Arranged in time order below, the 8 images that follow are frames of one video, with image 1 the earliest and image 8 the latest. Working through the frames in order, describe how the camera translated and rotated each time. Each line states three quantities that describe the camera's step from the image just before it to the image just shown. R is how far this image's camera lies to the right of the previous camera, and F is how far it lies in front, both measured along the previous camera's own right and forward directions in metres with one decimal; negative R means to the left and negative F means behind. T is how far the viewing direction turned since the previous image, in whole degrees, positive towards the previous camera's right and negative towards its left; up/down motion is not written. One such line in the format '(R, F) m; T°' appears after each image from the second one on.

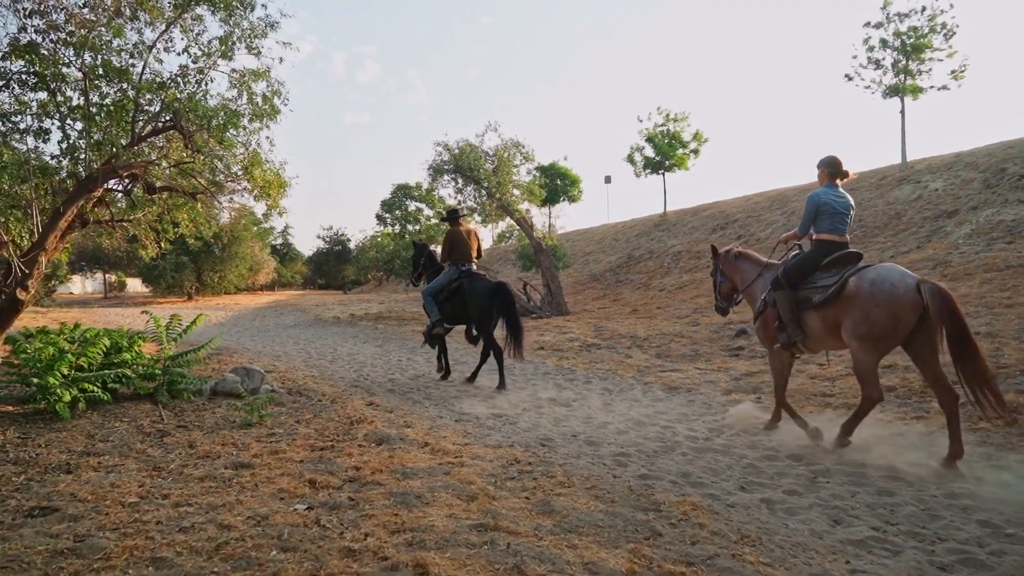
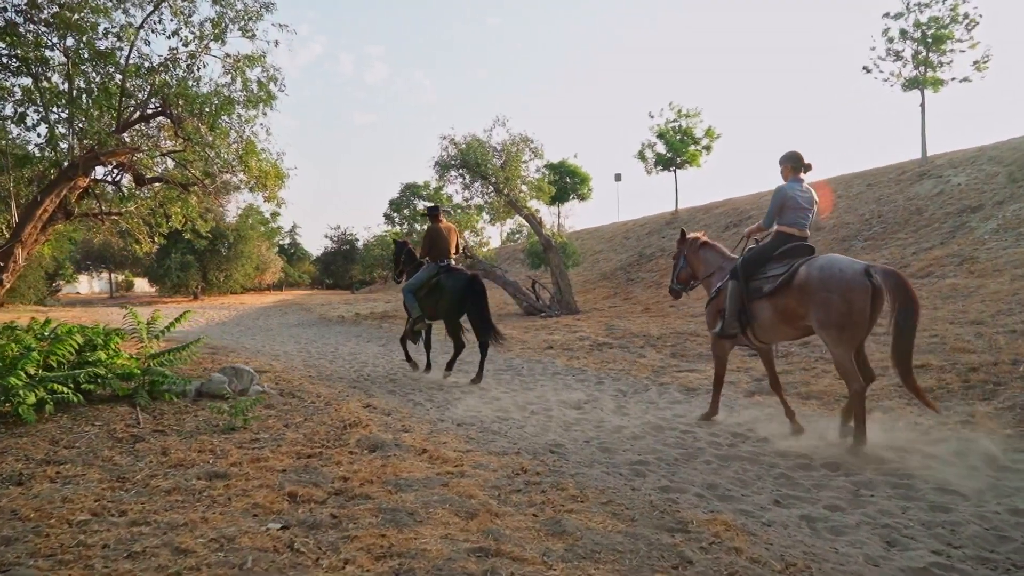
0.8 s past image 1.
(0.0, +0.5) m; -1°
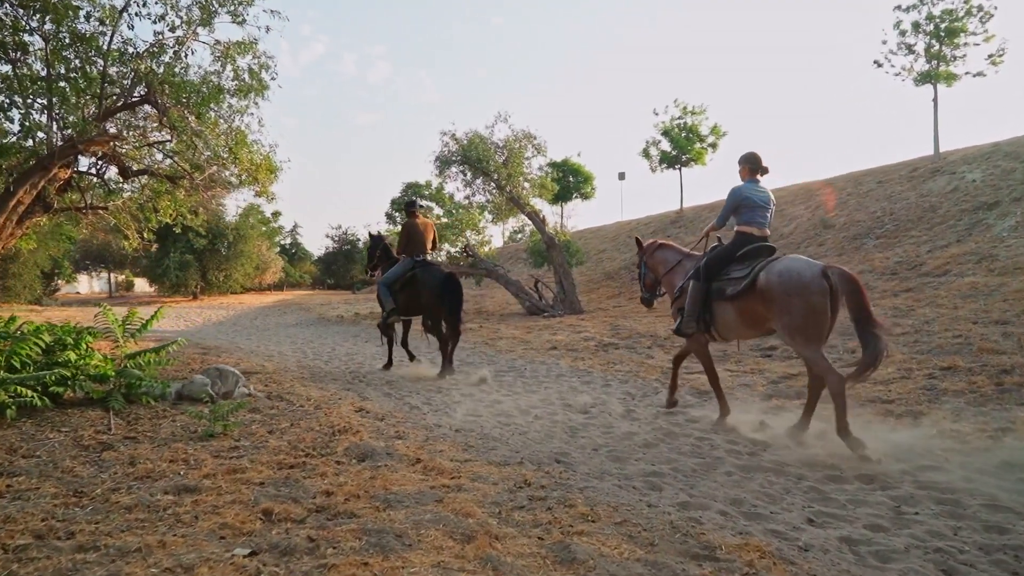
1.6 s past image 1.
(0.0, +0.4) m; 0°
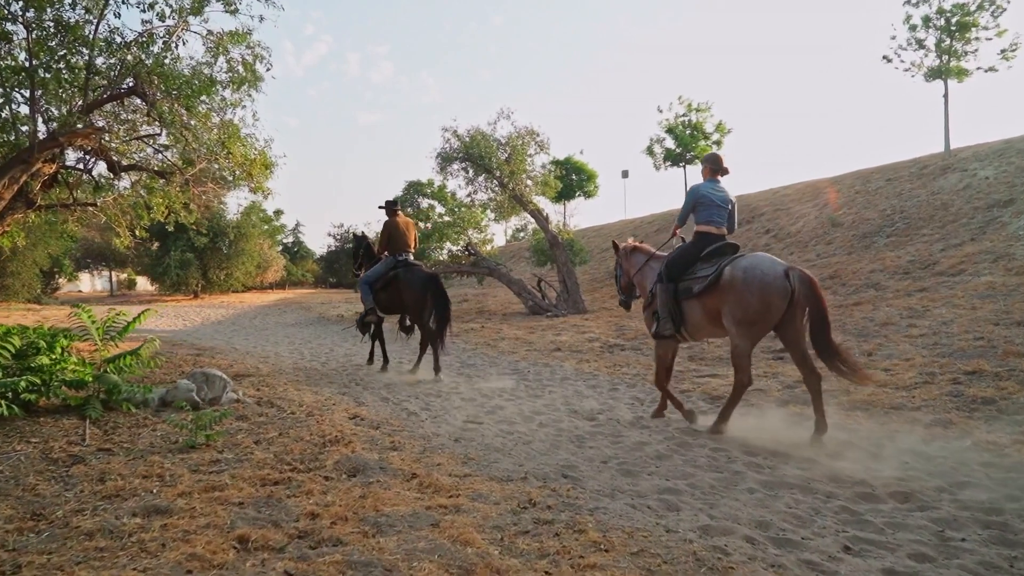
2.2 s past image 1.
(0.0, +0.4) m; 0°
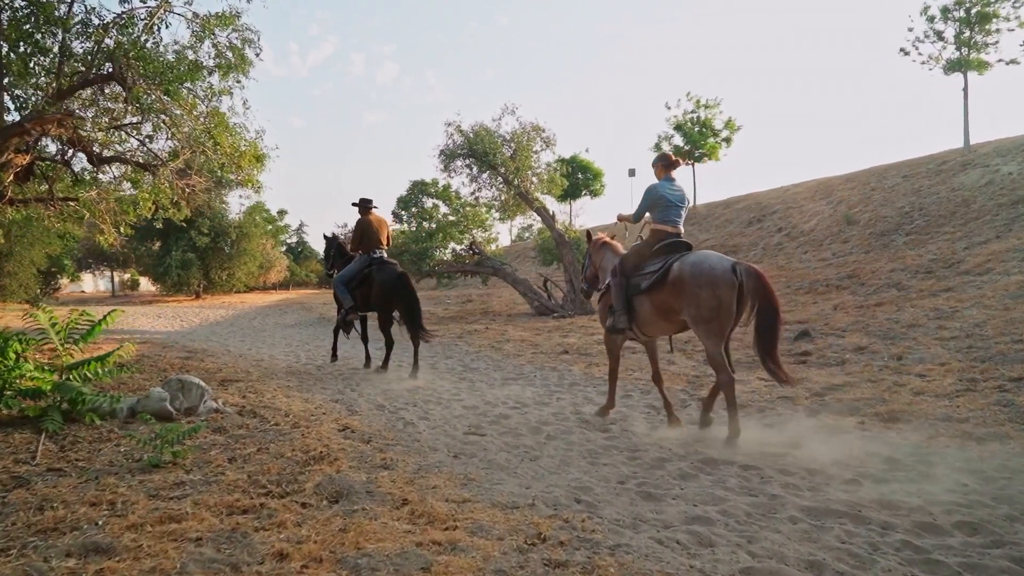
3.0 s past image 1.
(0.0, +0.6) m; 0°
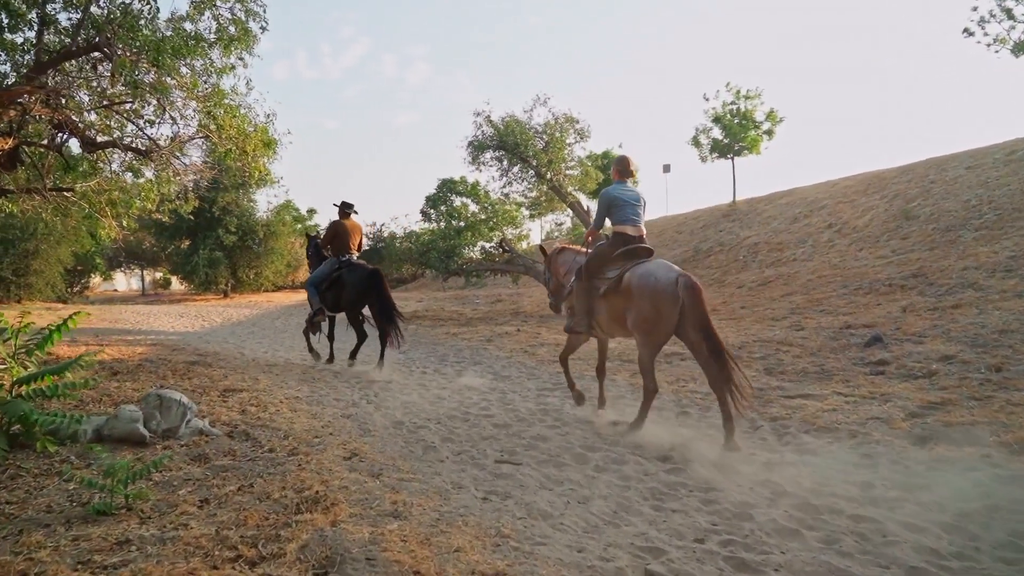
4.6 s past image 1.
(-0.1, +1.0) m; -2°
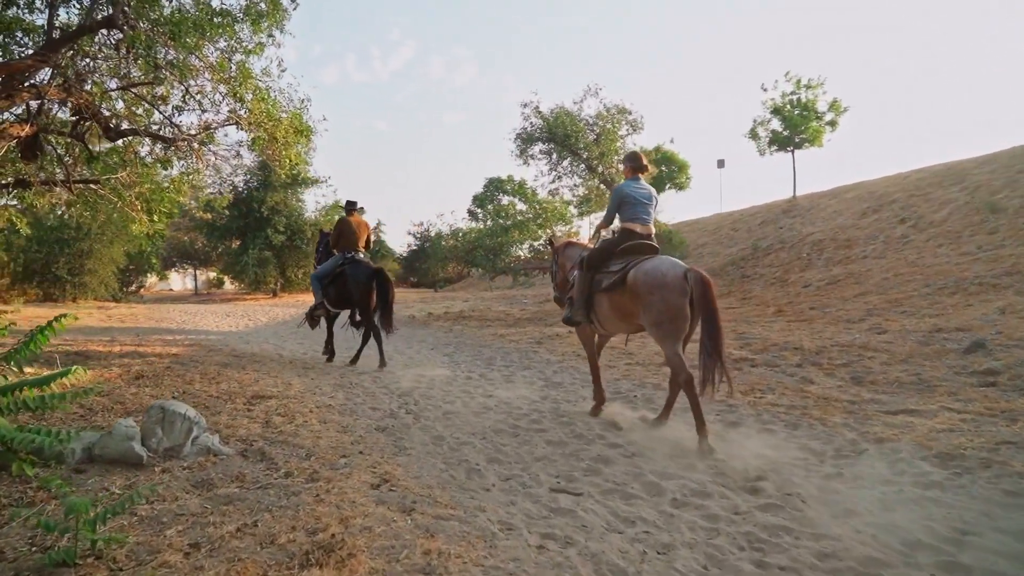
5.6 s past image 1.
(-0.1, +0.8) m; -4°
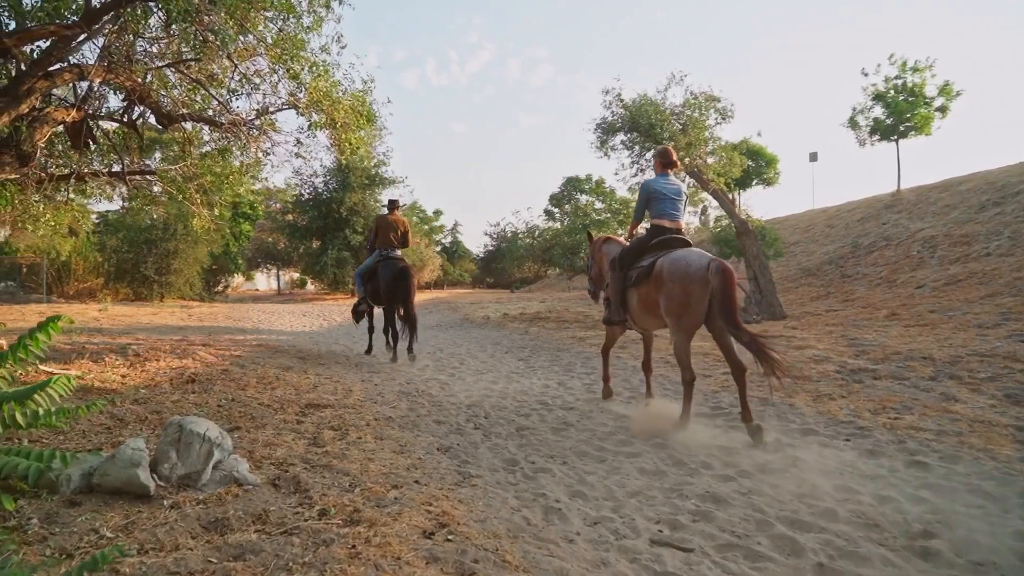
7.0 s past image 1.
(-0.1, +0.9) m; -6°
